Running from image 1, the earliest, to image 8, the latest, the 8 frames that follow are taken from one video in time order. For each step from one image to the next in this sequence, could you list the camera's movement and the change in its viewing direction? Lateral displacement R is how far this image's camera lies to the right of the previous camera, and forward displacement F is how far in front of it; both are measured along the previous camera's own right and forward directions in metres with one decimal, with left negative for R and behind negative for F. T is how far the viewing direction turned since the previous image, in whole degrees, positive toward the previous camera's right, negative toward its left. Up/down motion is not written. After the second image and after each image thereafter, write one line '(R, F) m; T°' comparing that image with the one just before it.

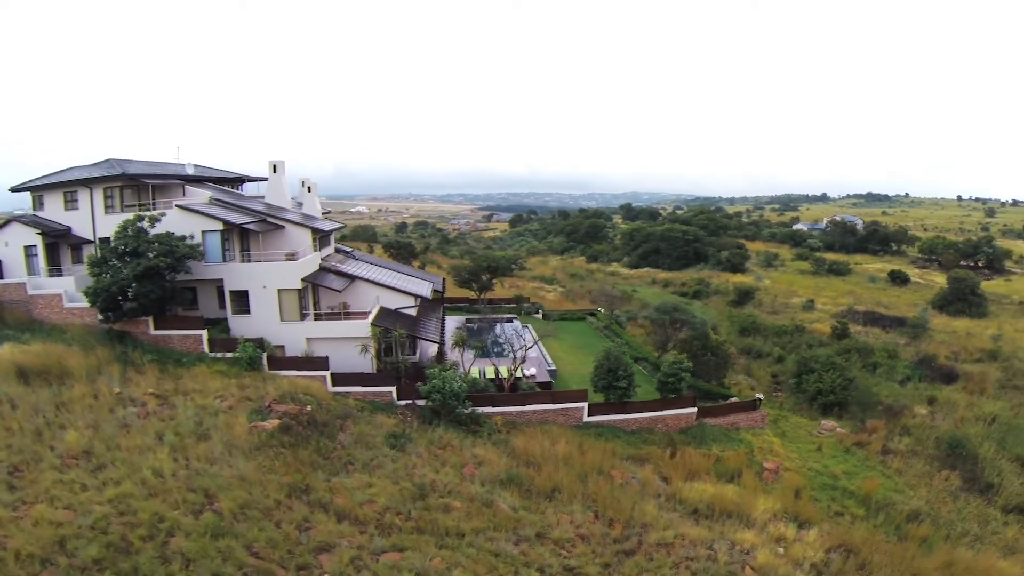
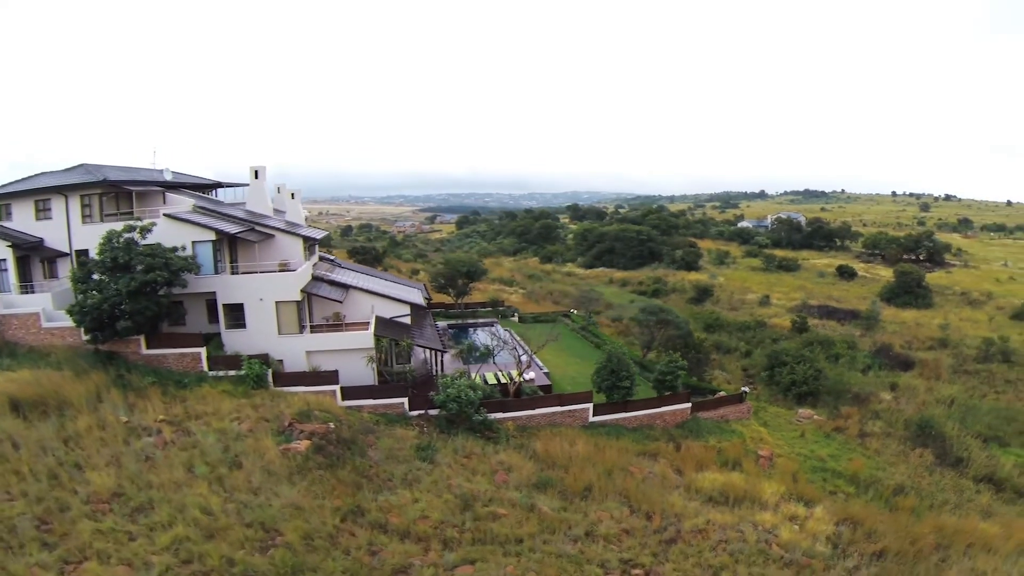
(-2.5, -0.1) m; +7°
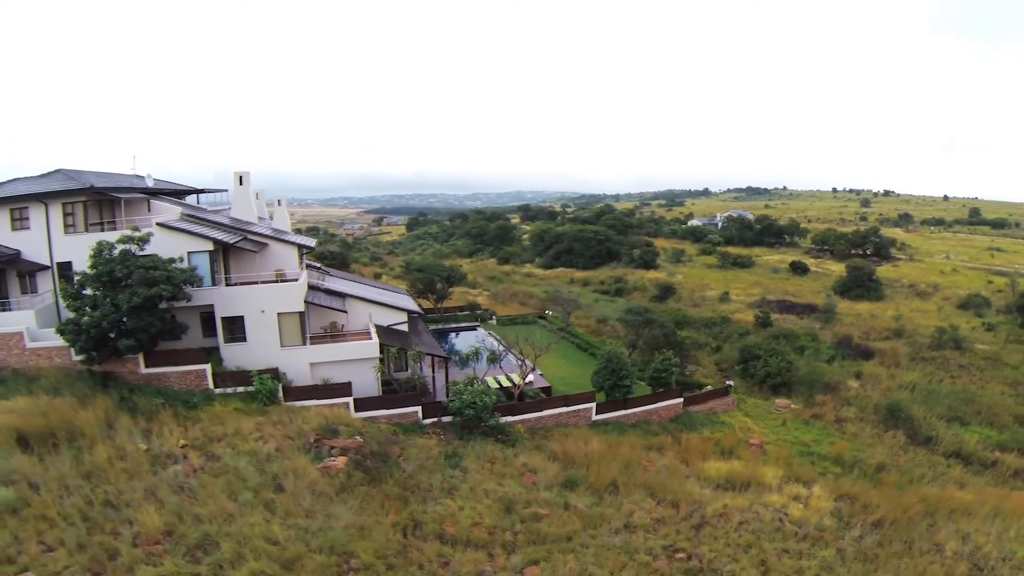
(-2.4, -0.2) m; +6°
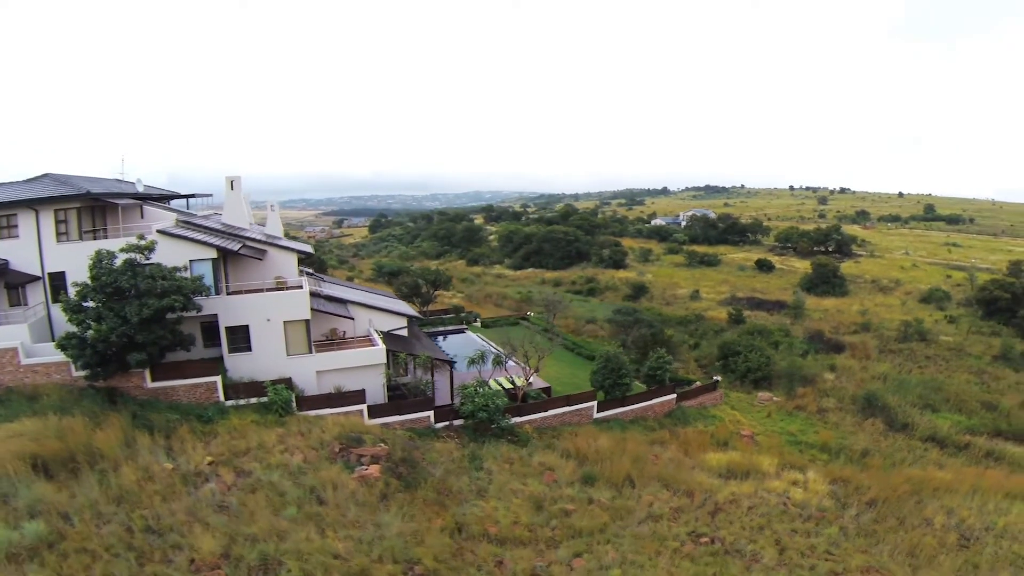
(-1.9, -0.3) m; +5°
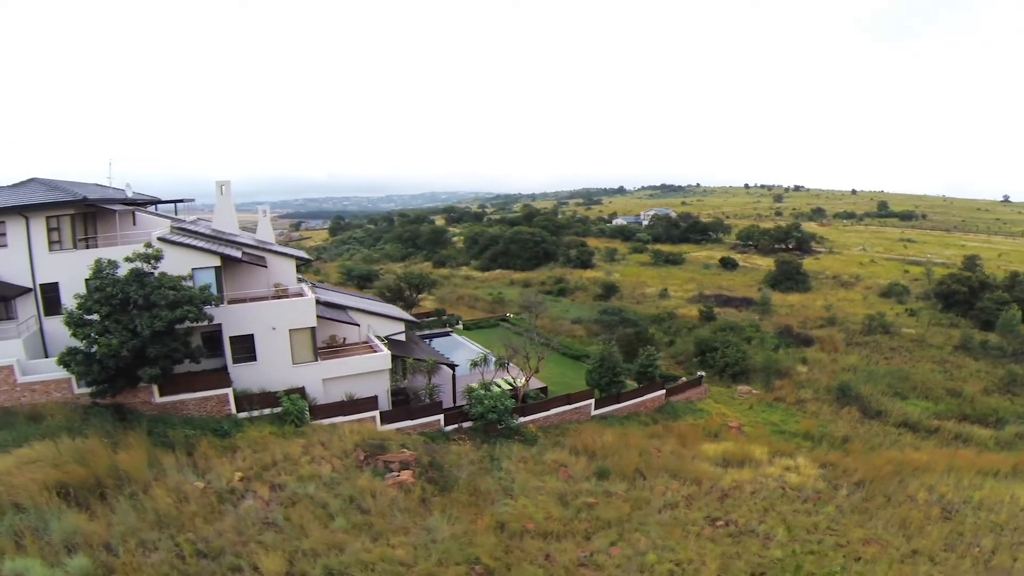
(-1.9, -0.3) m; +5°
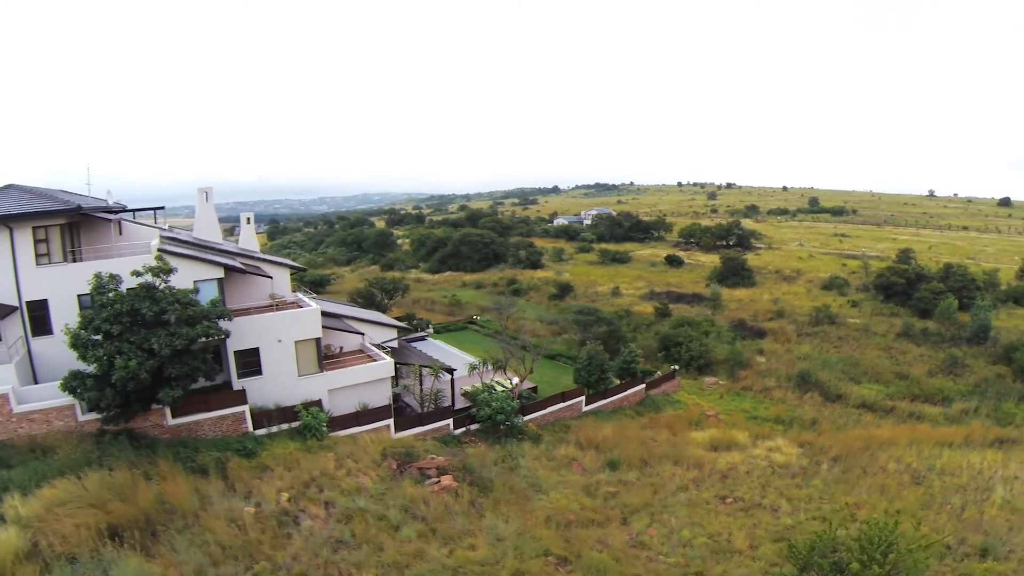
(-2.7, -0.4) m; +7°
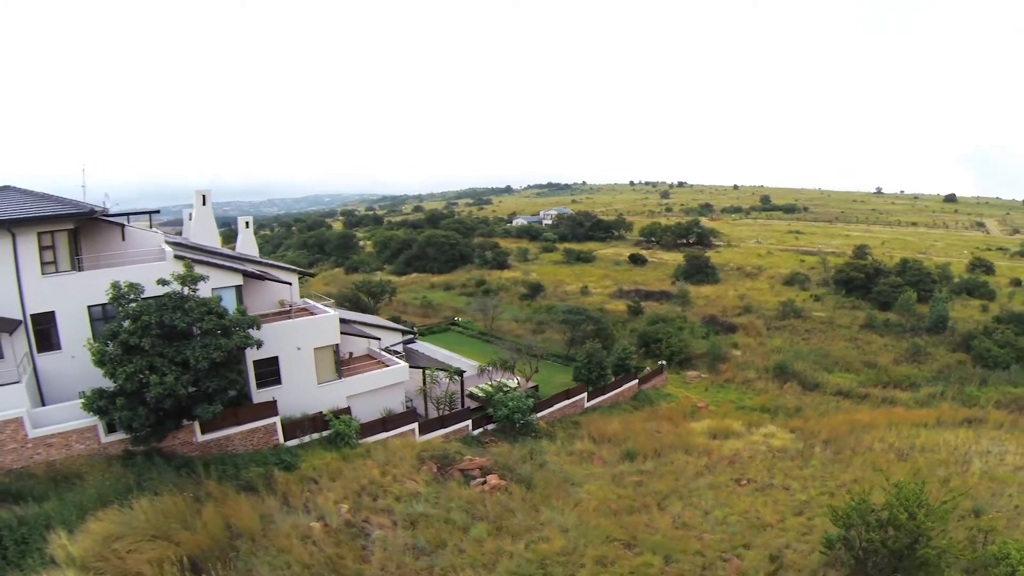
(-2.4, -0.2) m; +5°
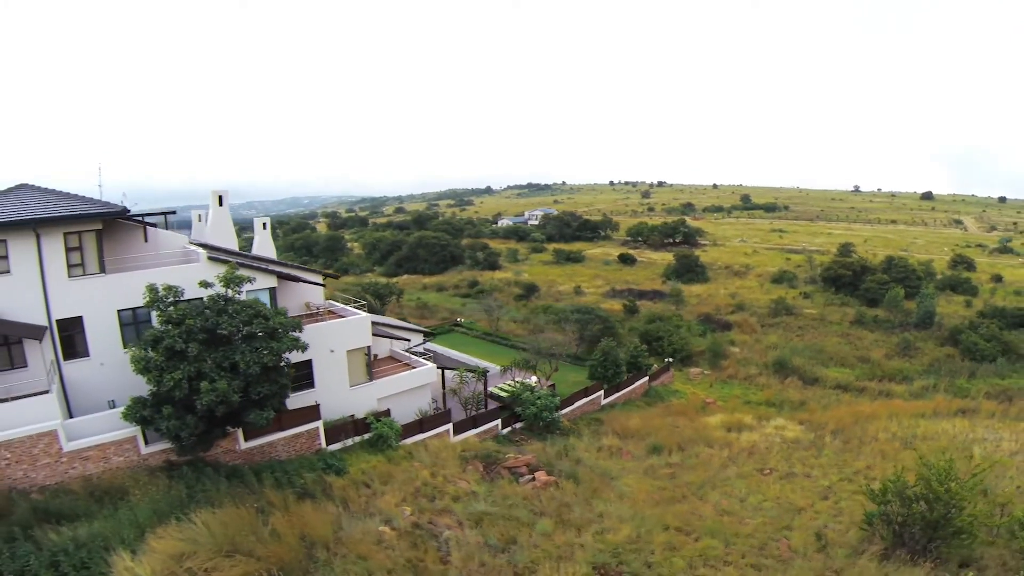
(-1.8, -0.2) m; +2°
